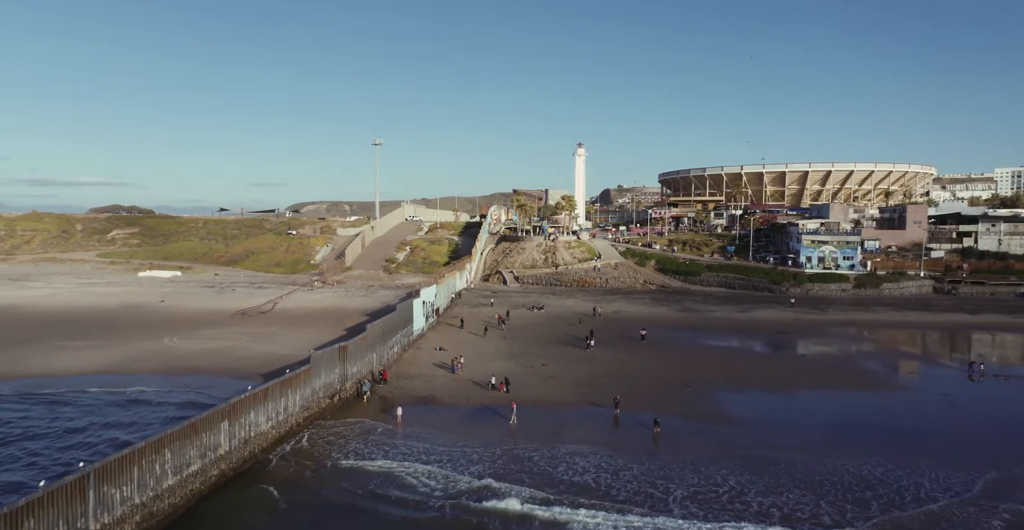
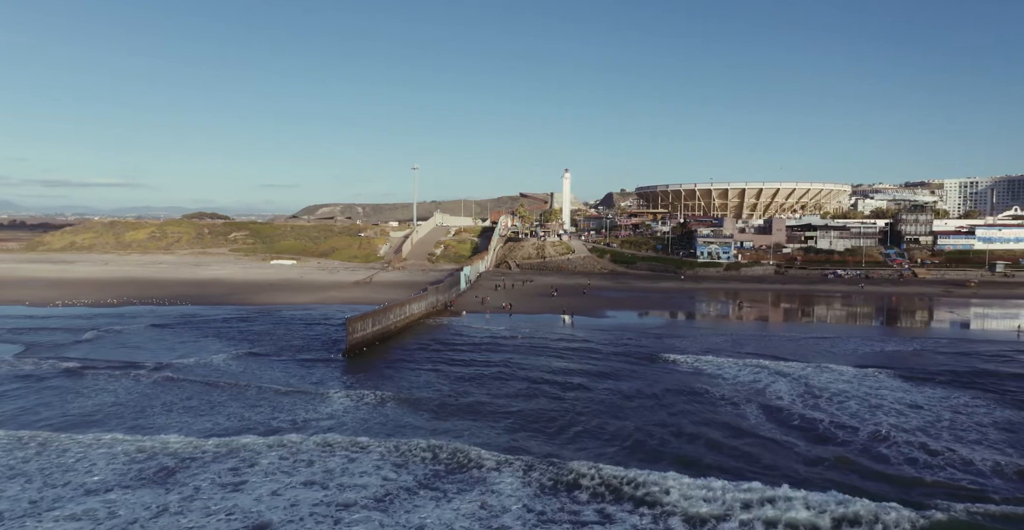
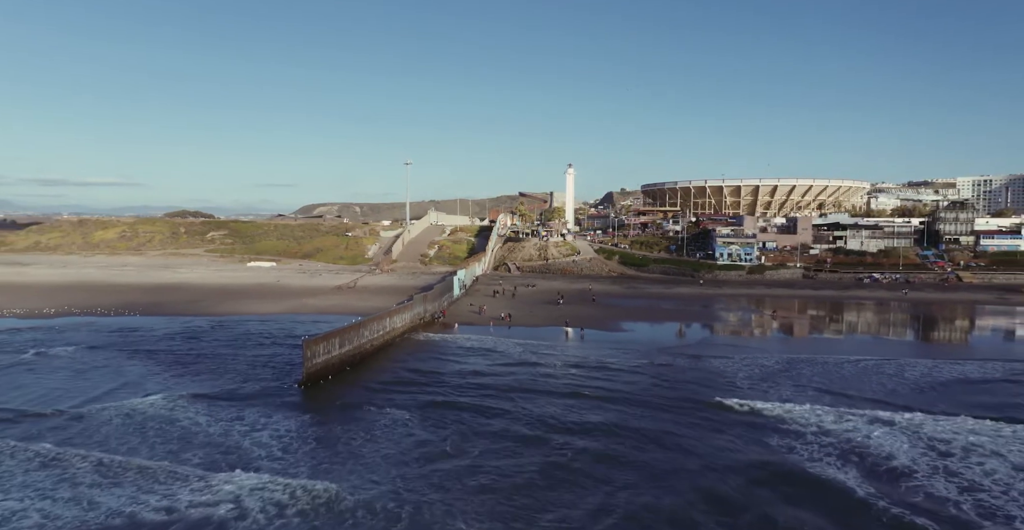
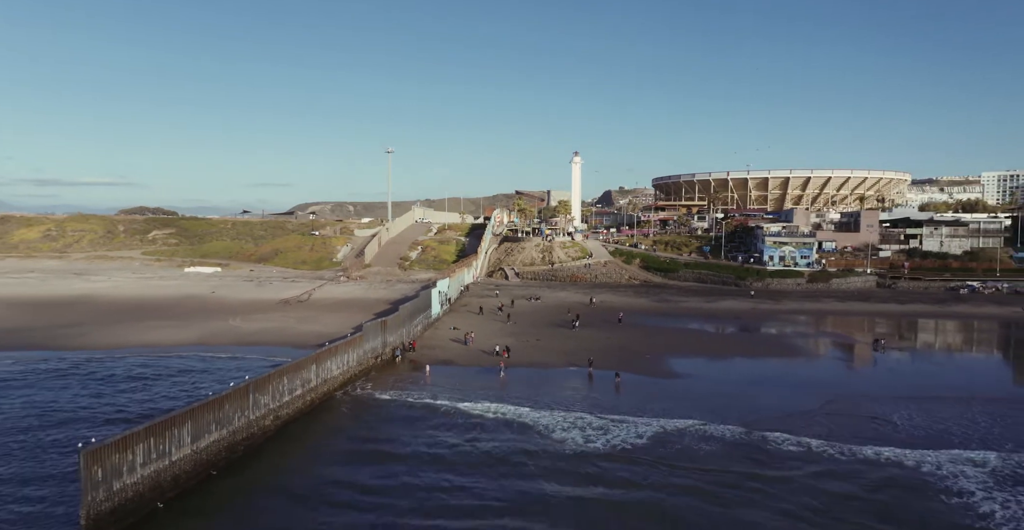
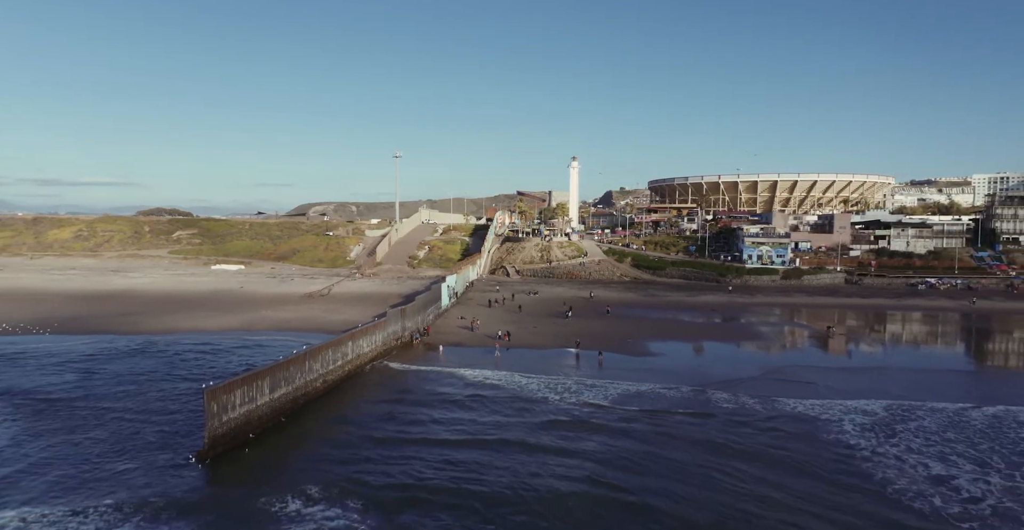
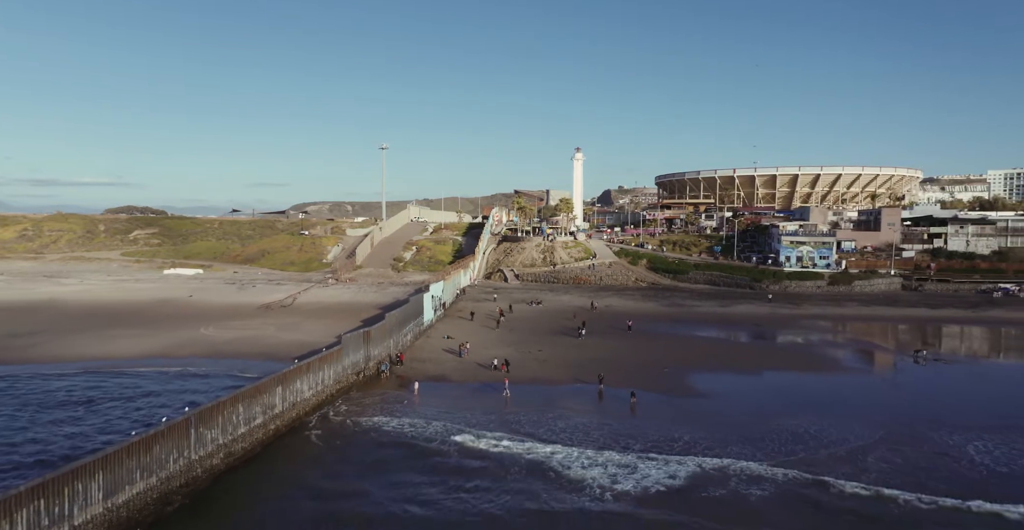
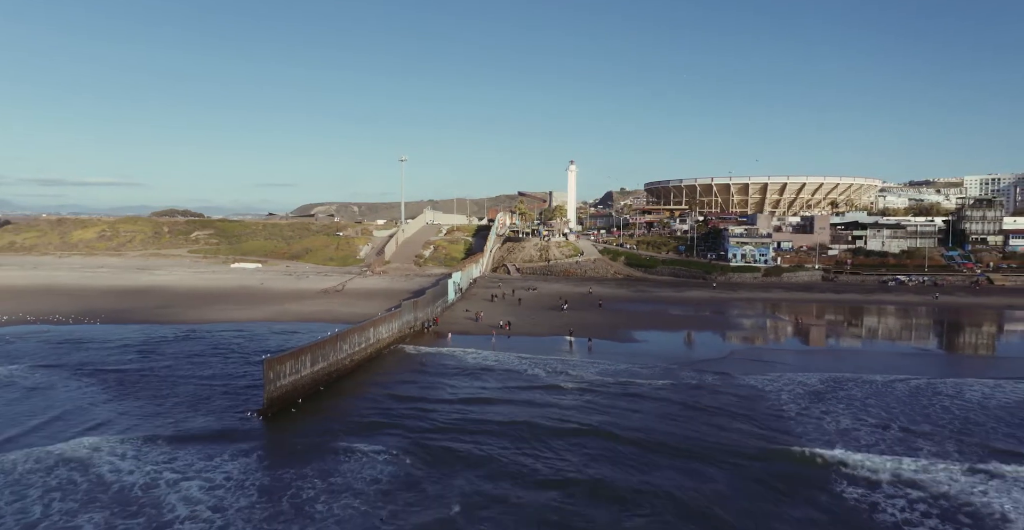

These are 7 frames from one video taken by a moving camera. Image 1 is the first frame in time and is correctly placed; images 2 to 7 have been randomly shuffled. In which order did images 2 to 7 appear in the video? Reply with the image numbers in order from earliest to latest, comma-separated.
6, 4, 5, 7, 3, 2
